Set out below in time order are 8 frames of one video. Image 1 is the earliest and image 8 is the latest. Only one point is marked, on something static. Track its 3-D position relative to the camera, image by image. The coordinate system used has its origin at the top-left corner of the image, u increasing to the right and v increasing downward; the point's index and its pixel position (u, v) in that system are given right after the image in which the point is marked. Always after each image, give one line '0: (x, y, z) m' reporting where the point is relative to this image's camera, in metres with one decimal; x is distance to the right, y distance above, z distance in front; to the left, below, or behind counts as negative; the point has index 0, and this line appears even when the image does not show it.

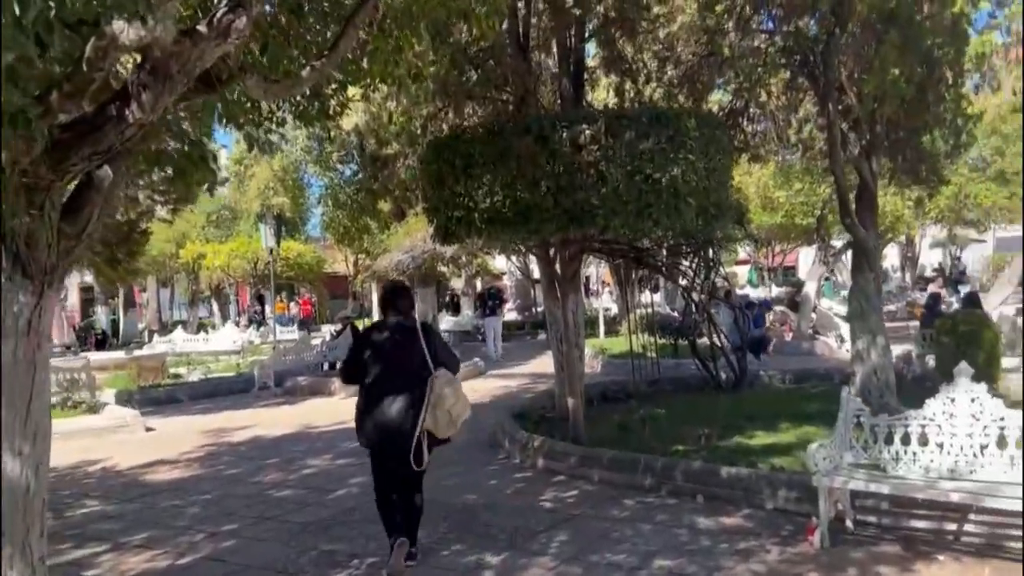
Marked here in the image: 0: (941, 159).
0: (+5.7, +1.7, +11.7) m
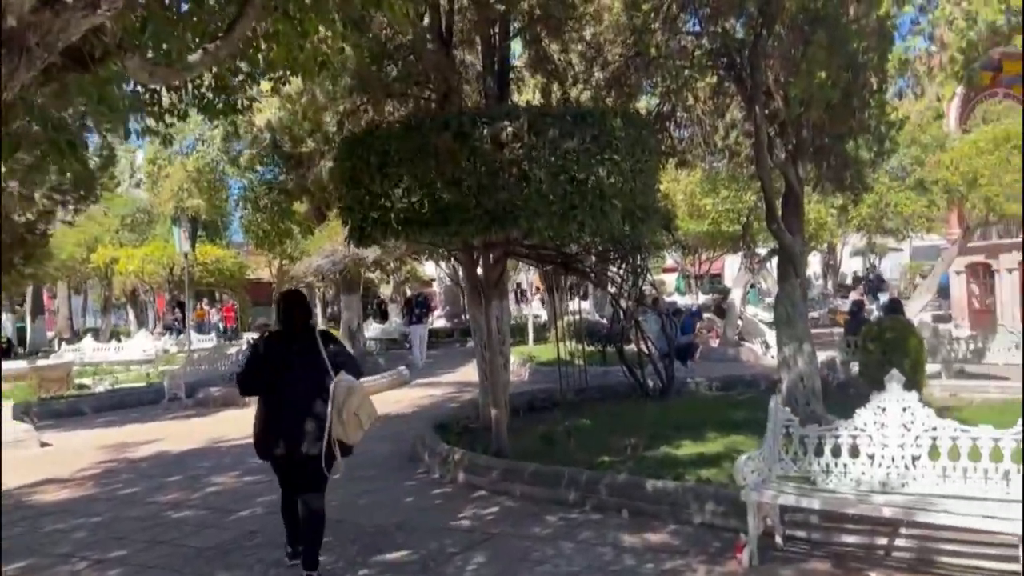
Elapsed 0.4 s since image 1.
0: (+4.7, +1.6, +11.7) m
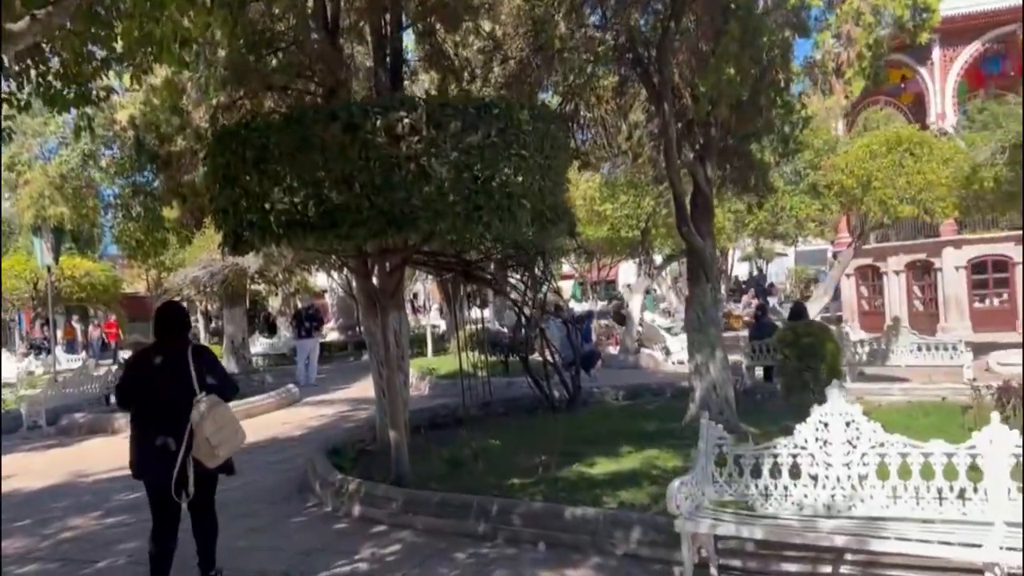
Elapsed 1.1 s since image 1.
0: (+3.3, +1.6, +11.5) m
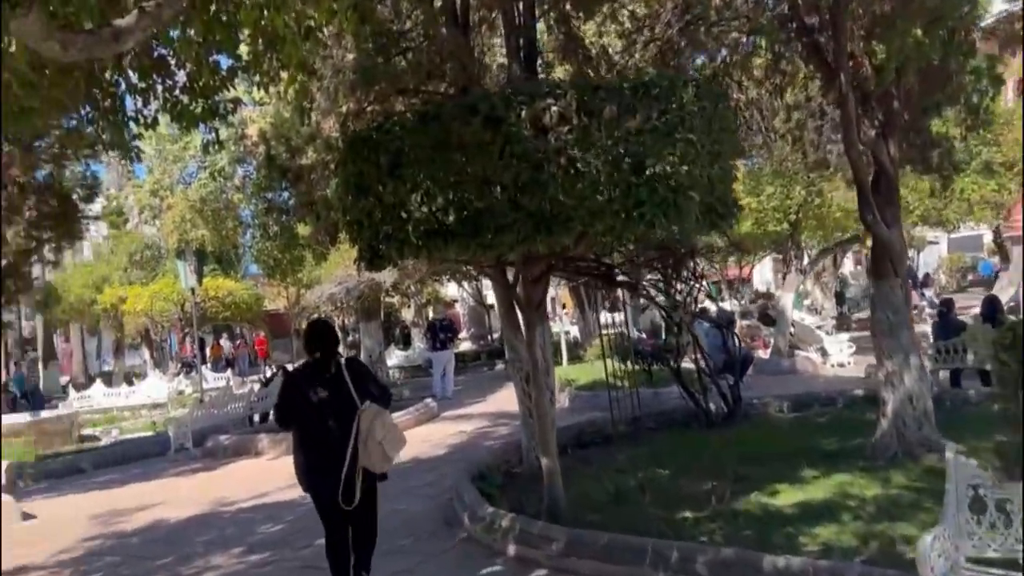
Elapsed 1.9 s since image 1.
0: (+5.0, +1.6, +10.1) m
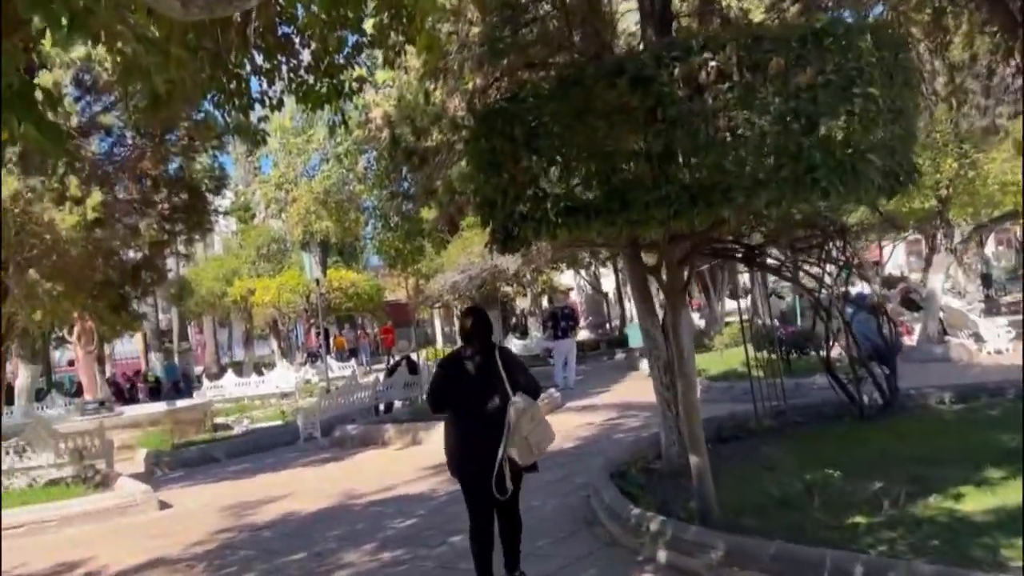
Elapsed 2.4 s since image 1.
0: (+6.4, +1.9, +8.8) m
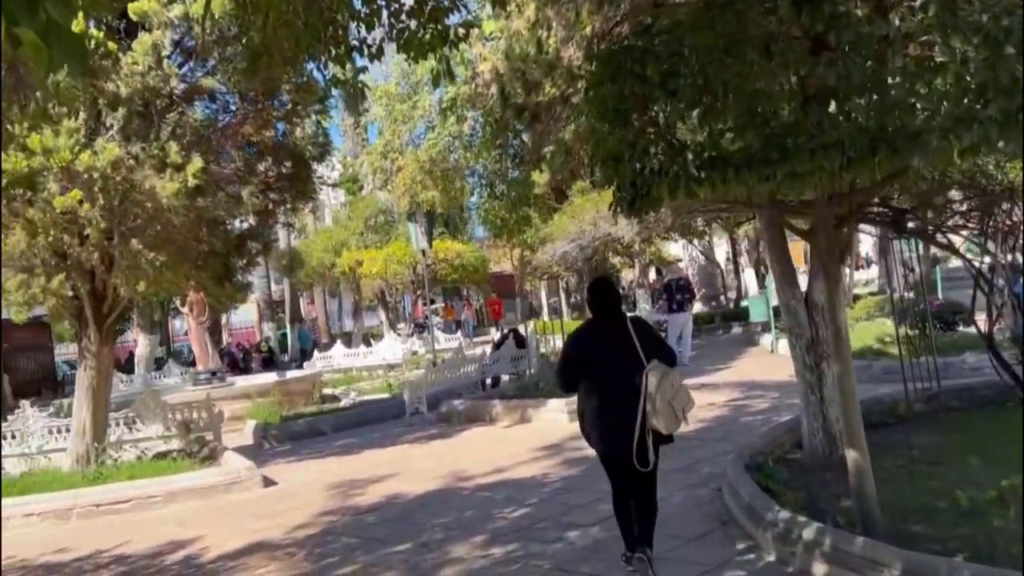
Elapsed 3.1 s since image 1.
0: (+7.5, +2.1, +7.2) m
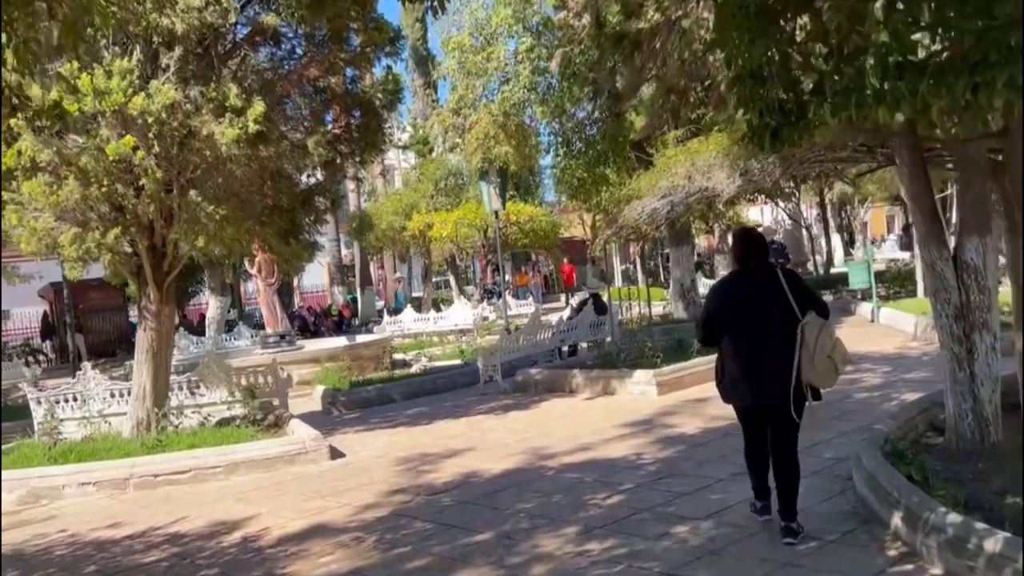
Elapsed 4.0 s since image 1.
0: (+8.1, +2.4, +5.6) m
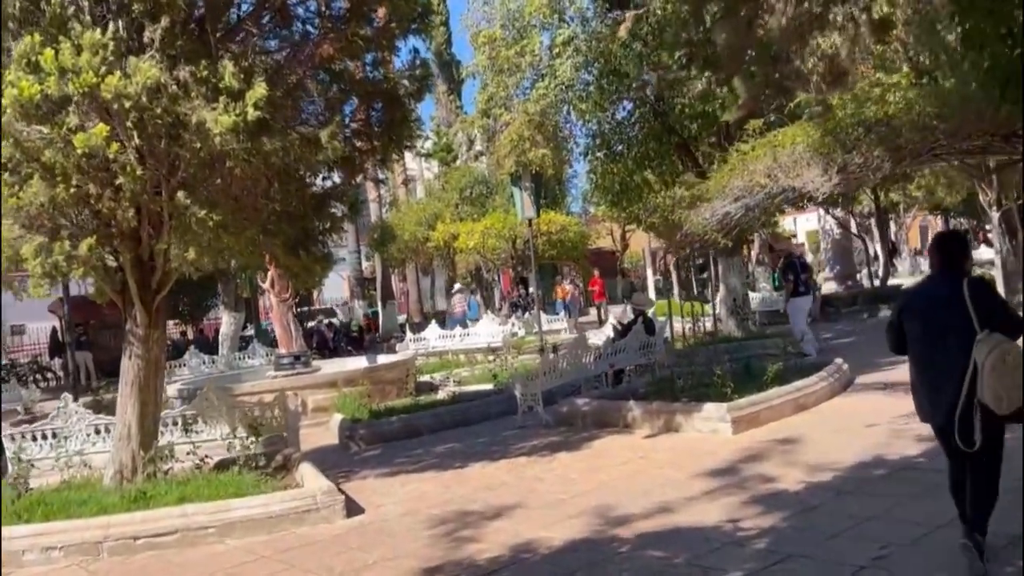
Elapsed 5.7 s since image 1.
0: (+8.5, +2.3, +3.9) m
